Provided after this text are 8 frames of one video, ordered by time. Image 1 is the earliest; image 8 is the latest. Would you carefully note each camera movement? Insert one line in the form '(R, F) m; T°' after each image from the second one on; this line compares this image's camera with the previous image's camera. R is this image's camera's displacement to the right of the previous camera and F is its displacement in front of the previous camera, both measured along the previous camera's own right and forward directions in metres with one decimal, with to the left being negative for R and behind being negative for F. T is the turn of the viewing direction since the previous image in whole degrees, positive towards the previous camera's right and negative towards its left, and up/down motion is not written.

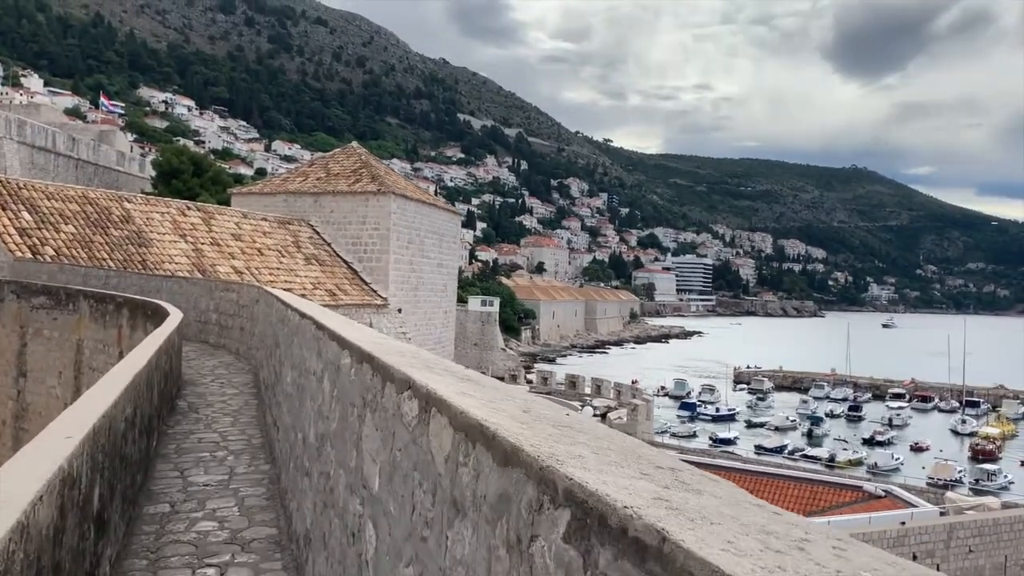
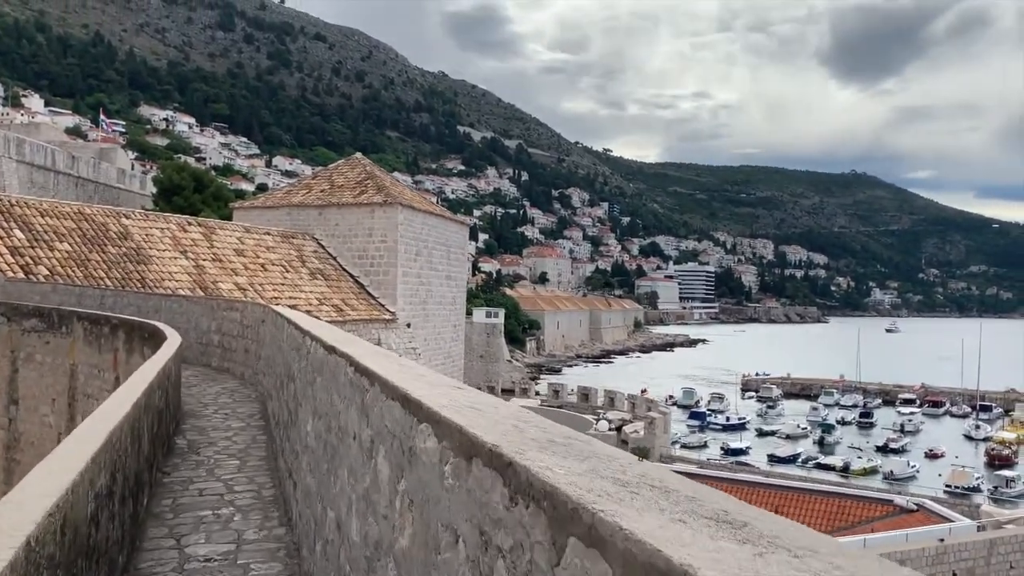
(-0.2, +0.7) m; 0°
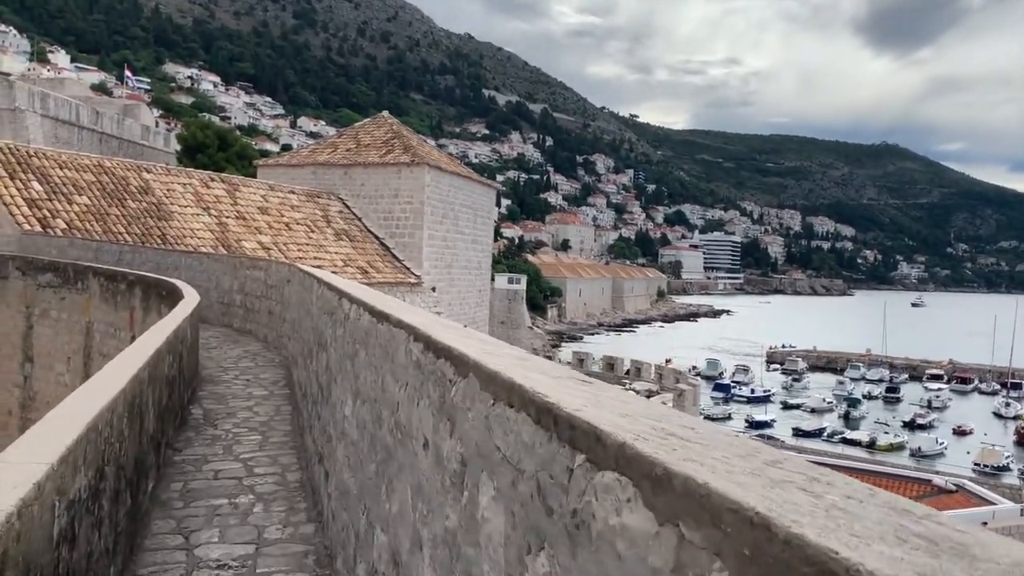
(-0.2, +0.5) m; -1°
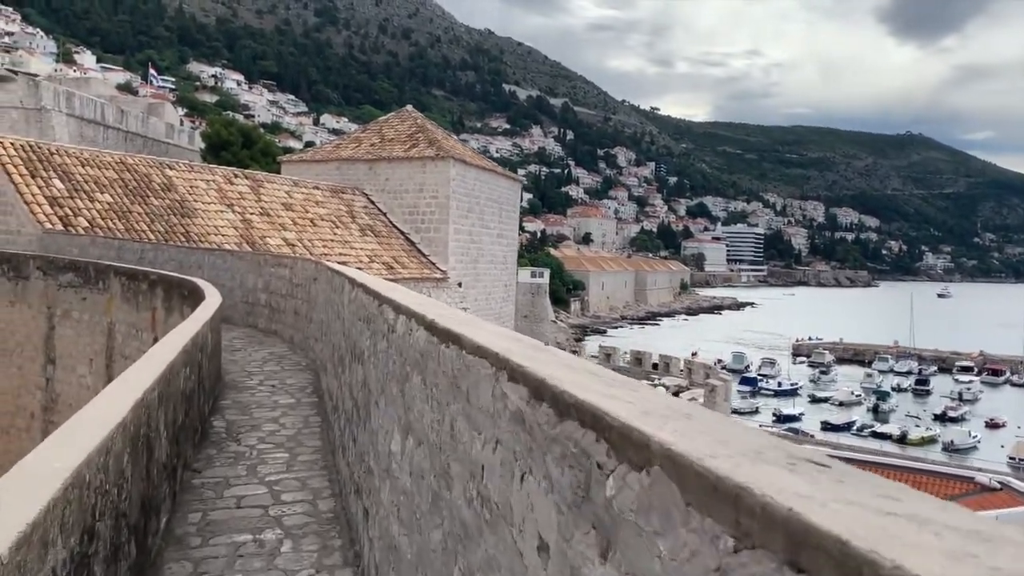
(-0.1, +0.4) m; -1°
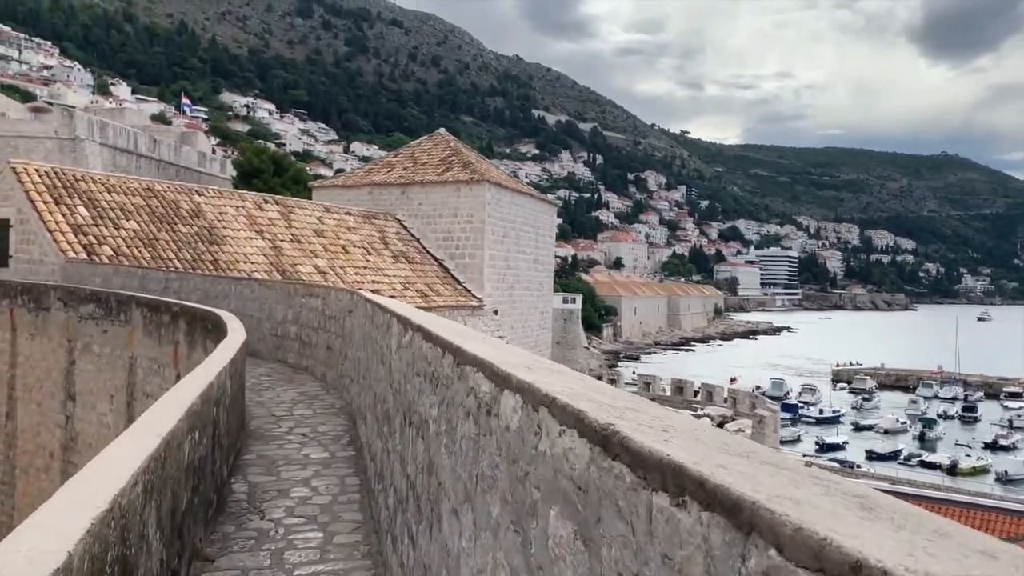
(-0.2, +0.7) m; -2°
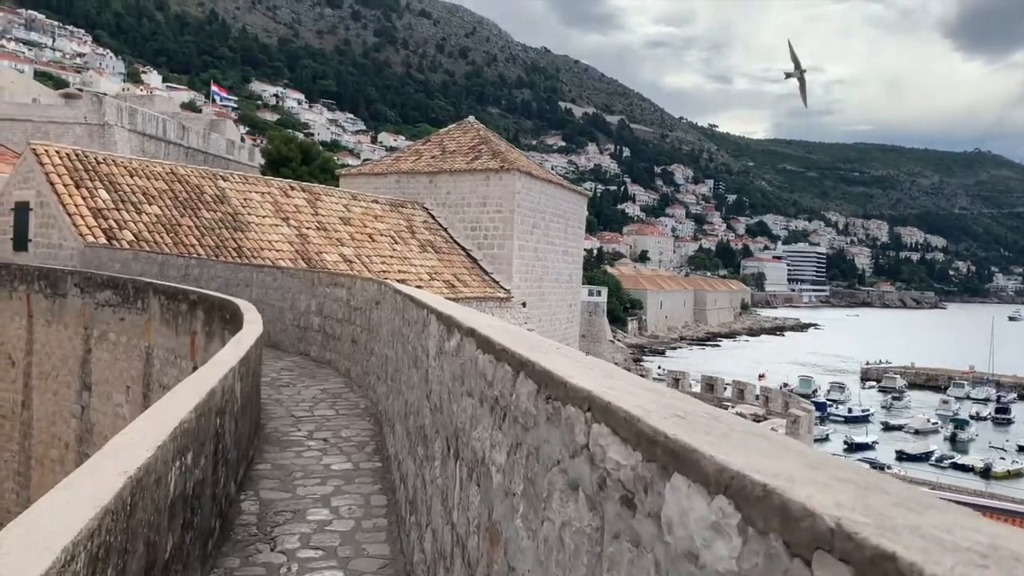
(-0.1, +0.5) m; -2°
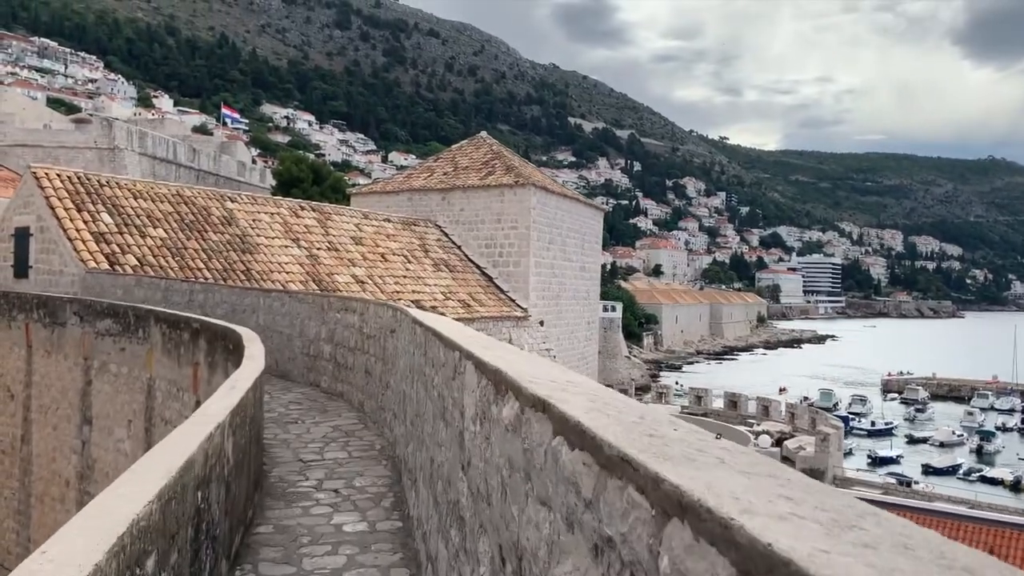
(-0.1, +0.5) m; -1°
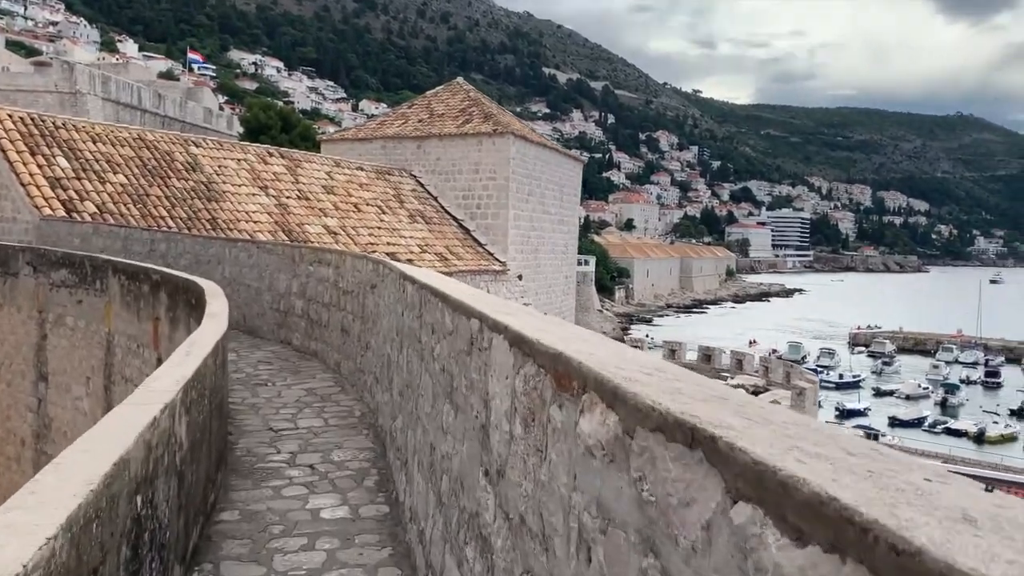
(-0.1, +0.4) m; +2°
